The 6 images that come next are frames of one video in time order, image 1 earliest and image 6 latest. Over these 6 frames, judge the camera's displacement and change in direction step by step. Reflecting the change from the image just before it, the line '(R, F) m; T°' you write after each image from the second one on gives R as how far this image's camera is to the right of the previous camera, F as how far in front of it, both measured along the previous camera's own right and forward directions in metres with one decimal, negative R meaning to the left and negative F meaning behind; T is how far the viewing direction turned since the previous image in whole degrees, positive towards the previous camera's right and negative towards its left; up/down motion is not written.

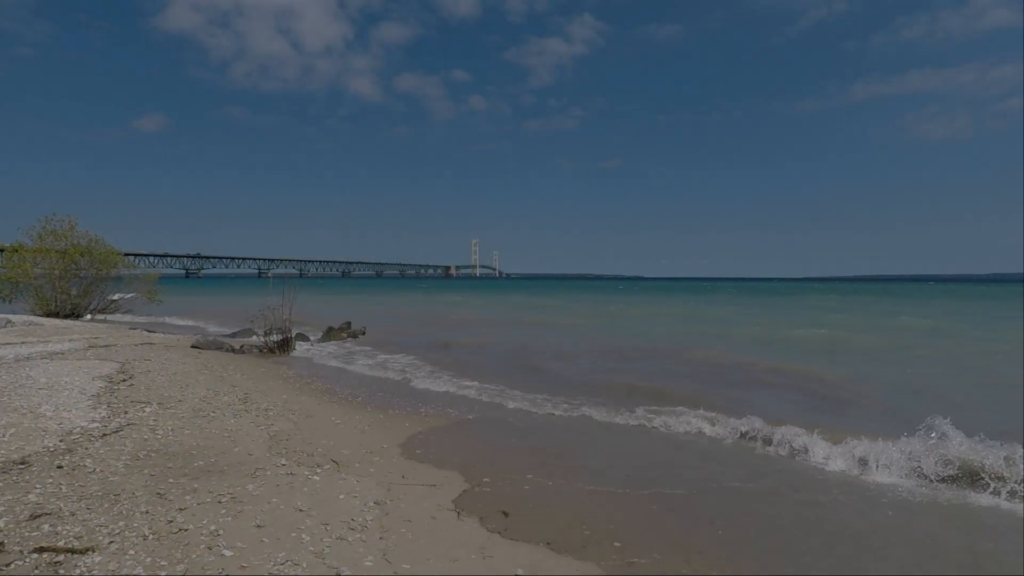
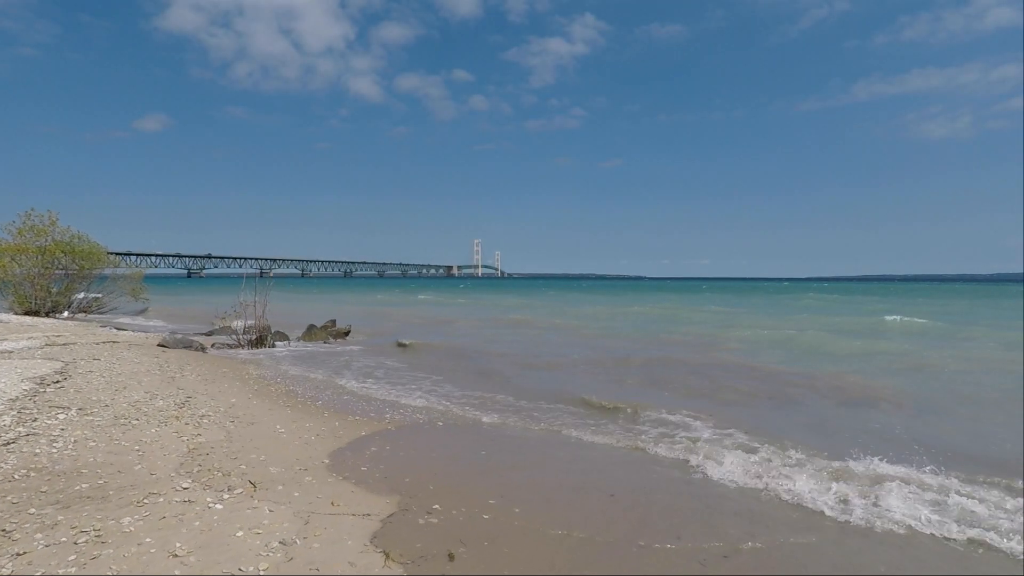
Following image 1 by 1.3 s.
(+0.5, +1.4) m; 0°
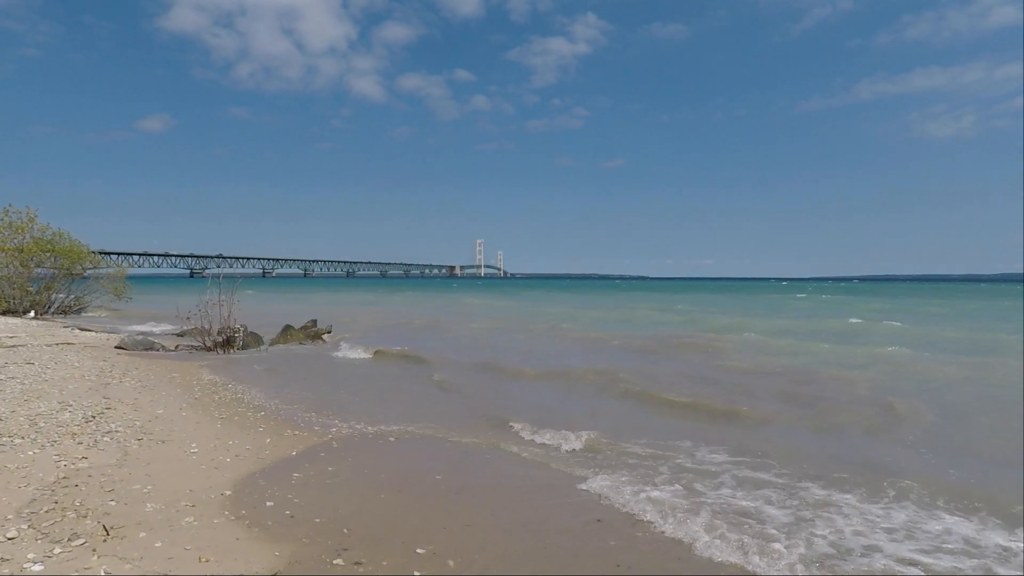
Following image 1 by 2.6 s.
(+0.7, +1.3) m; 0°
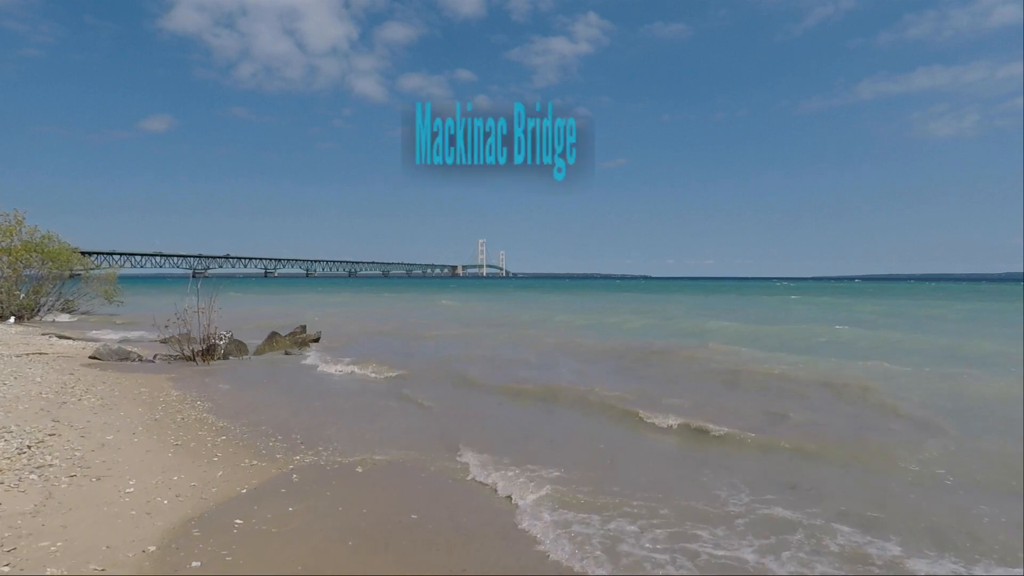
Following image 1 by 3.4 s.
(+0.4, +0.8) m; 0°
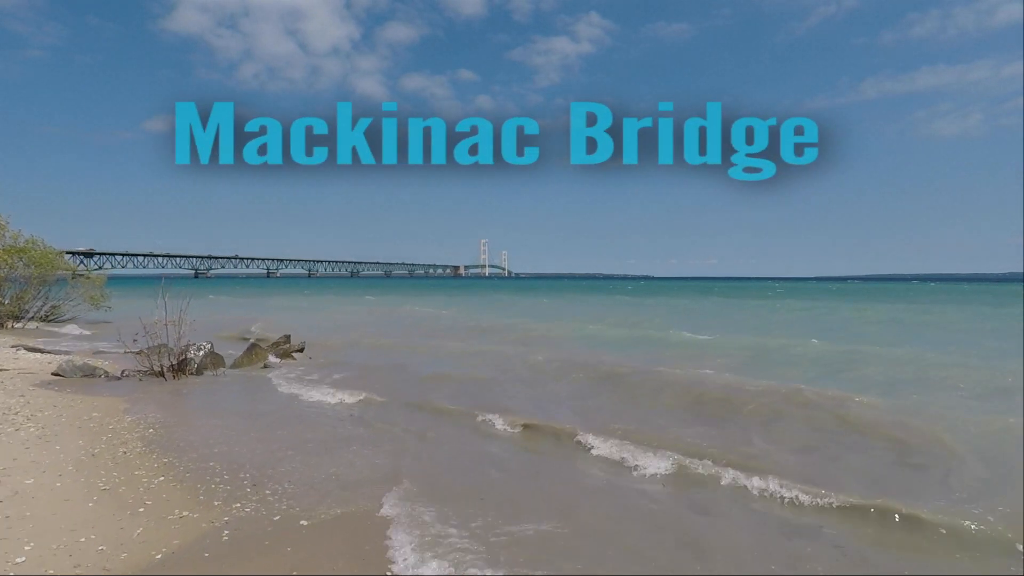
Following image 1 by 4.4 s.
(+0.5, +1.0) m; 0°
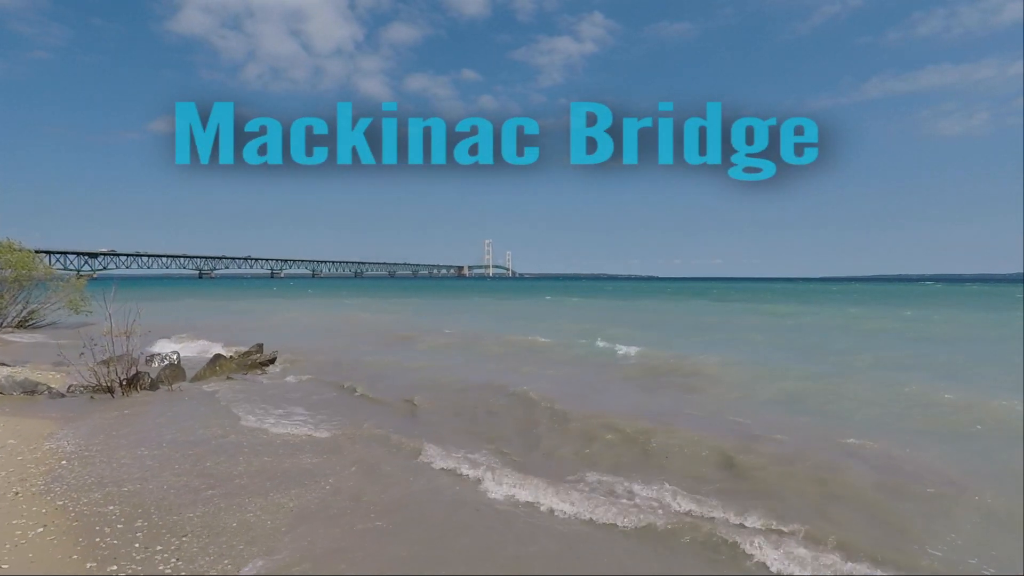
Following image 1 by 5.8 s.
(+1.0, +1.1) m; 0°
